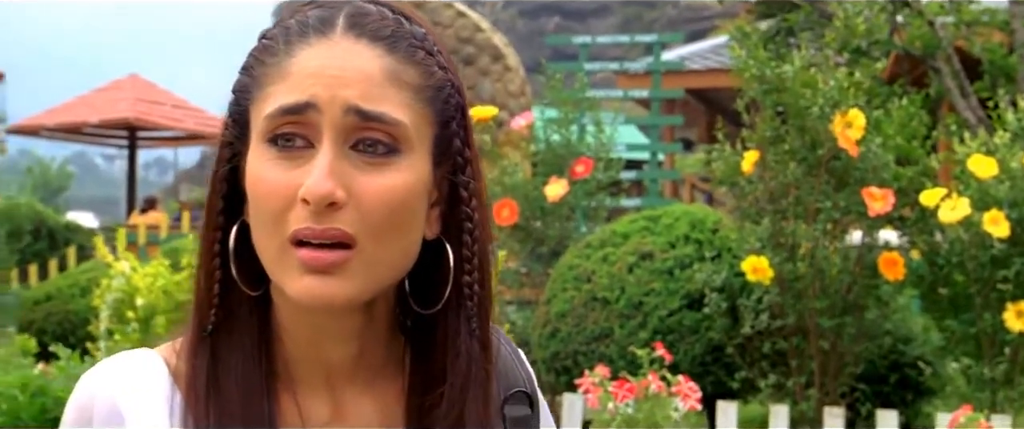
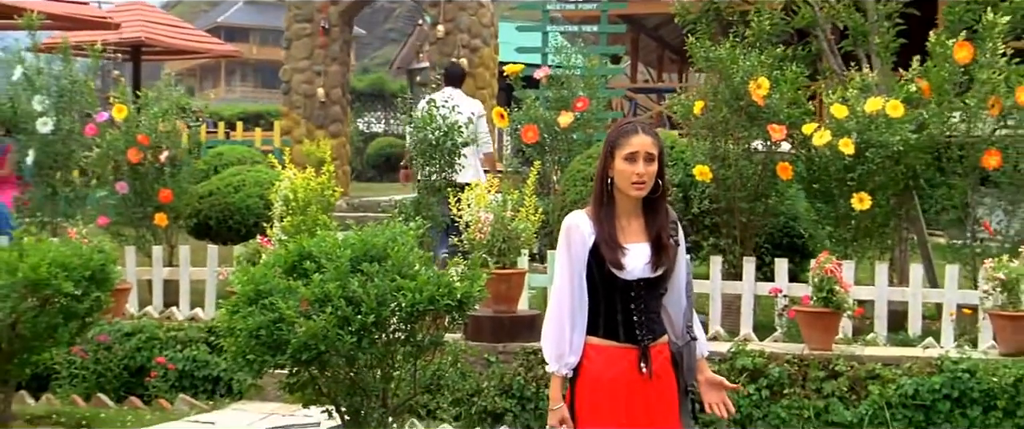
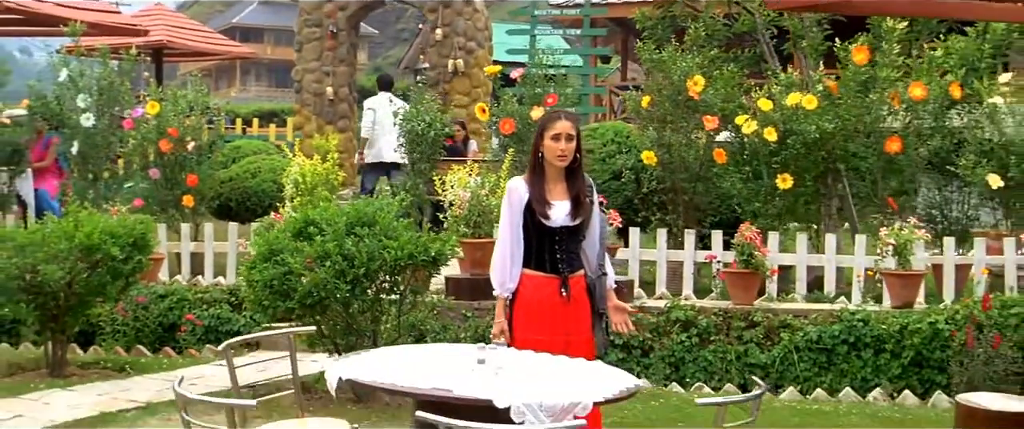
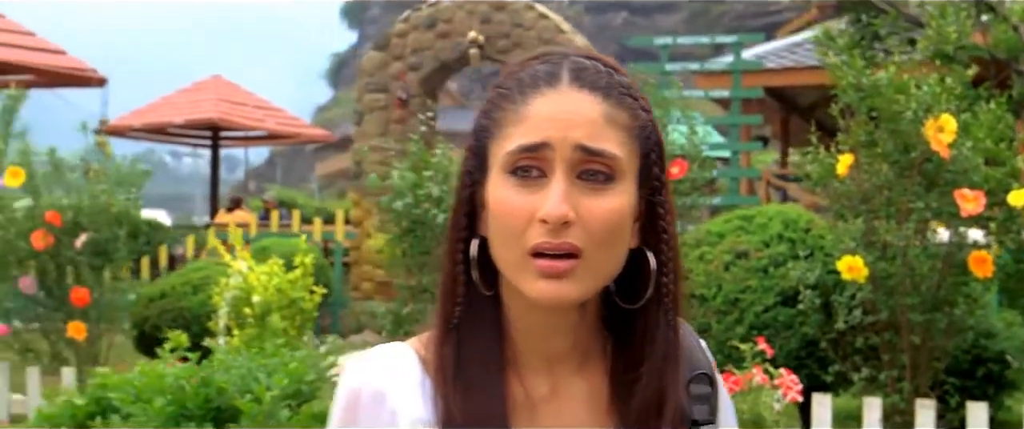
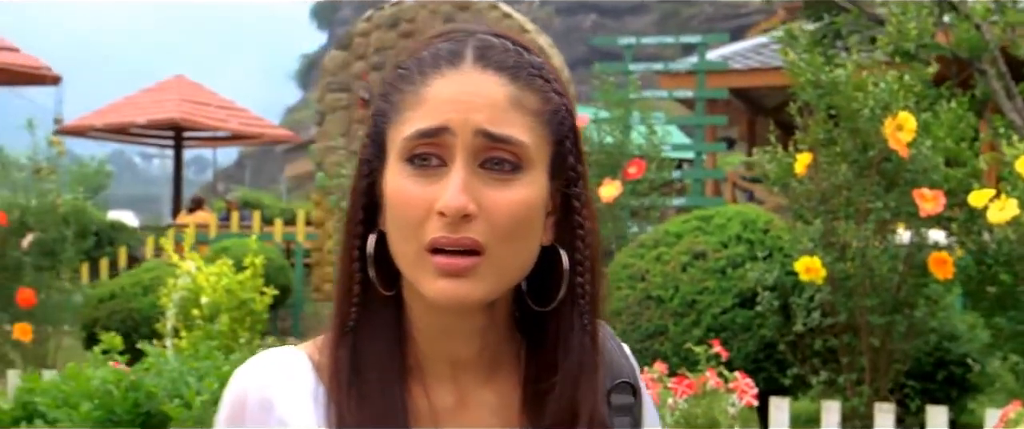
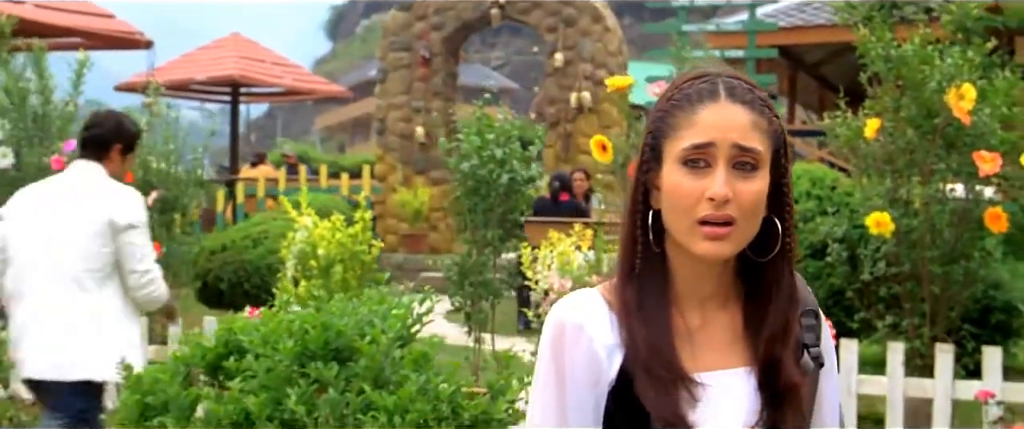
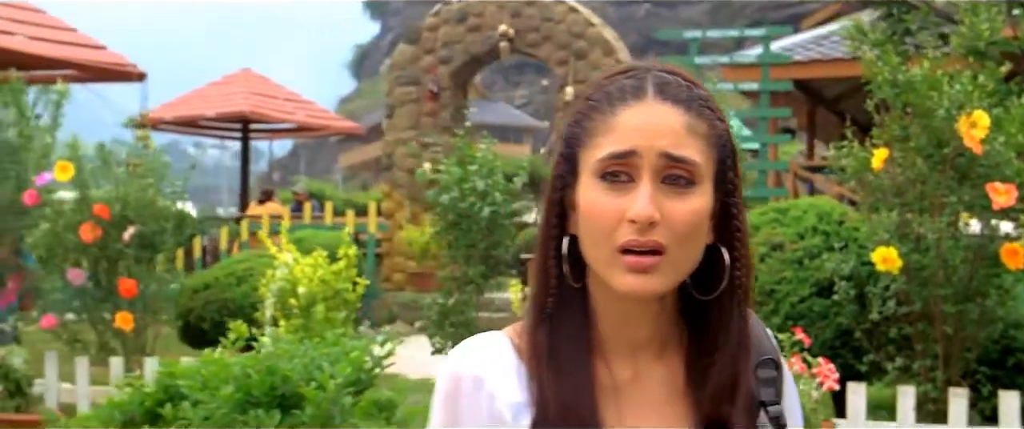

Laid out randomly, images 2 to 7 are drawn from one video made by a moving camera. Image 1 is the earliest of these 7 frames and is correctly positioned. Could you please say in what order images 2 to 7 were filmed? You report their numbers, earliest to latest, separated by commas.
5, 4, 7, 6, 2, 3
